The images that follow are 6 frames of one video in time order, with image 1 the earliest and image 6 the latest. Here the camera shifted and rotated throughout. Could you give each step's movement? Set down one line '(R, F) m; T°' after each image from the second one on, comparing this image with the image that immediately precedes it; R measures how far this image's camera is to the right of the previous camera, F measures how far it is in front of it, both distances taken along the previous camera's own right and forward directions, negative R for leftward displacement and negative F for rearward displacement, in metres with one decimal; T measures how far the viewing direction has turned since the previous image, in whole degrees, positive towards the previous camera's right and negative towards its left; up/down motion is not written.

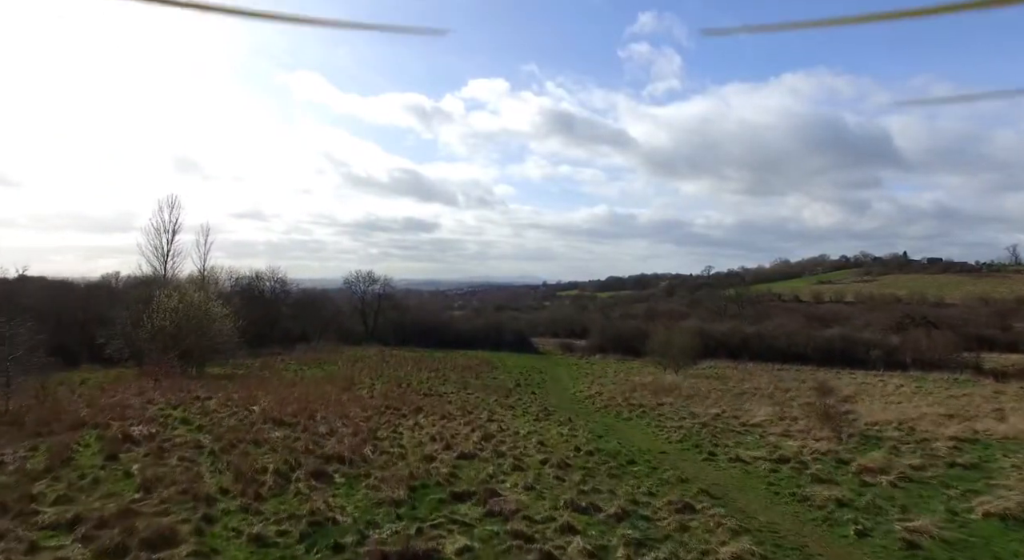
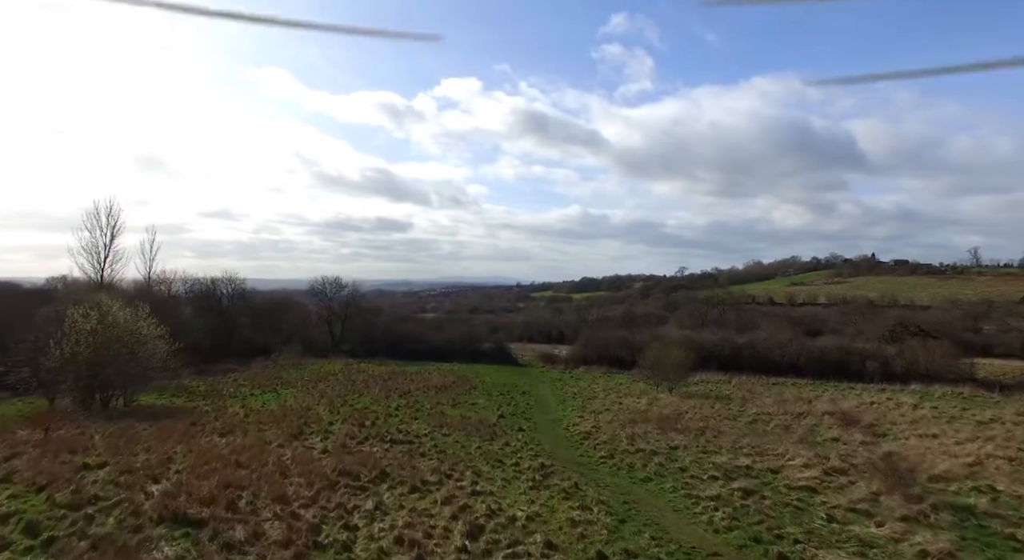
(-0.2, +2.4) m; +3°
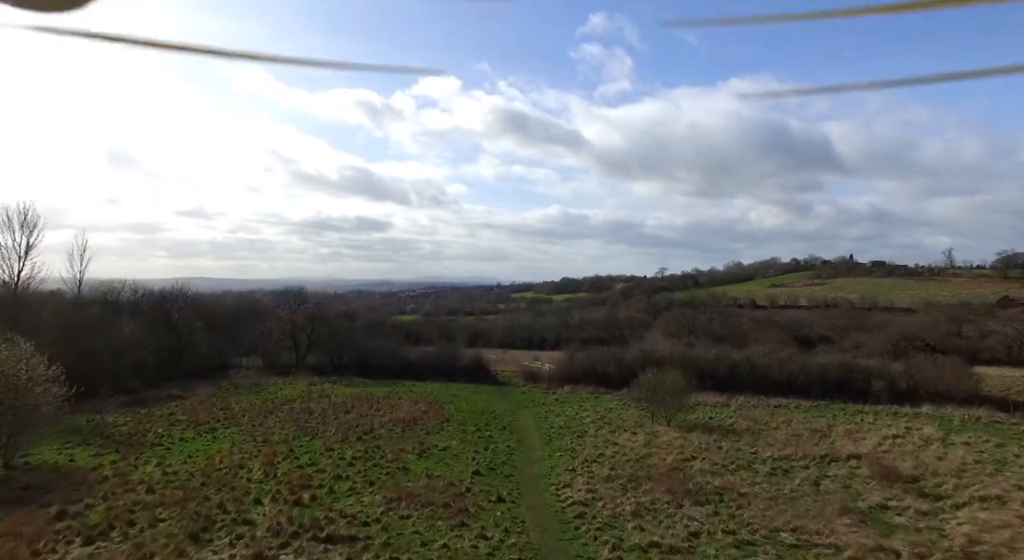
(+0.1, +2.8) m; +2°
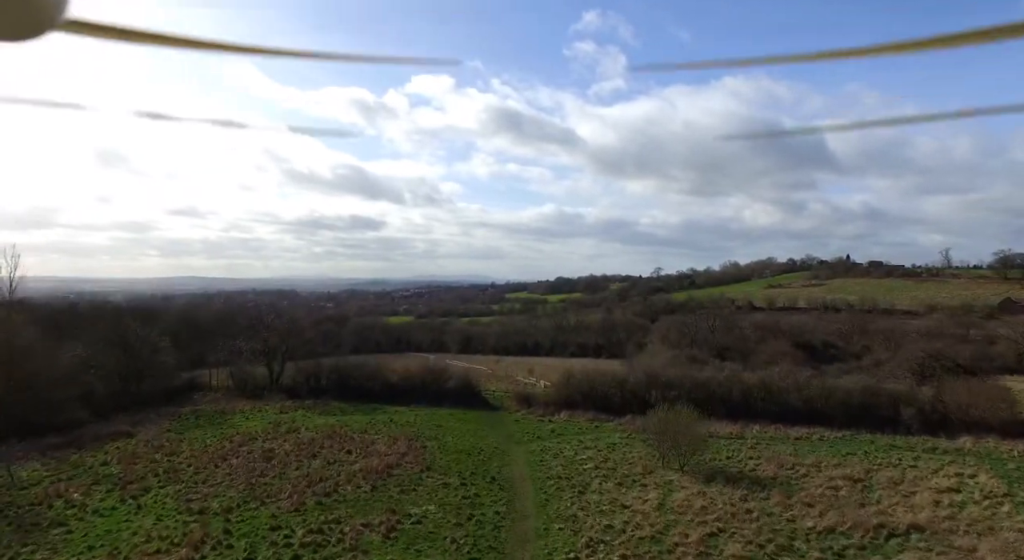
(+0.1, +3.0) m; +1°
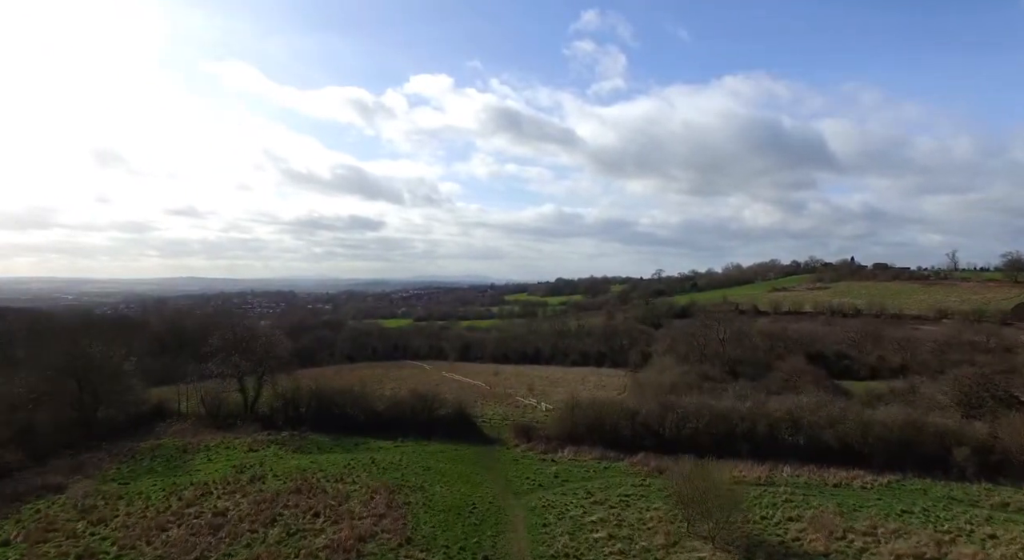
(+0.1, +3.2) m; 0°
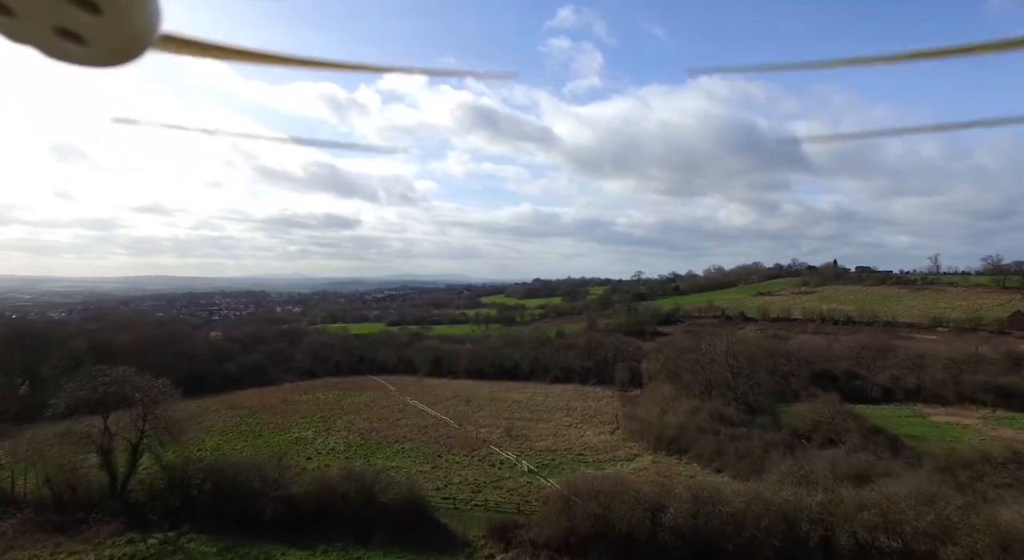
(+0.2, +8.4) m; +2°
